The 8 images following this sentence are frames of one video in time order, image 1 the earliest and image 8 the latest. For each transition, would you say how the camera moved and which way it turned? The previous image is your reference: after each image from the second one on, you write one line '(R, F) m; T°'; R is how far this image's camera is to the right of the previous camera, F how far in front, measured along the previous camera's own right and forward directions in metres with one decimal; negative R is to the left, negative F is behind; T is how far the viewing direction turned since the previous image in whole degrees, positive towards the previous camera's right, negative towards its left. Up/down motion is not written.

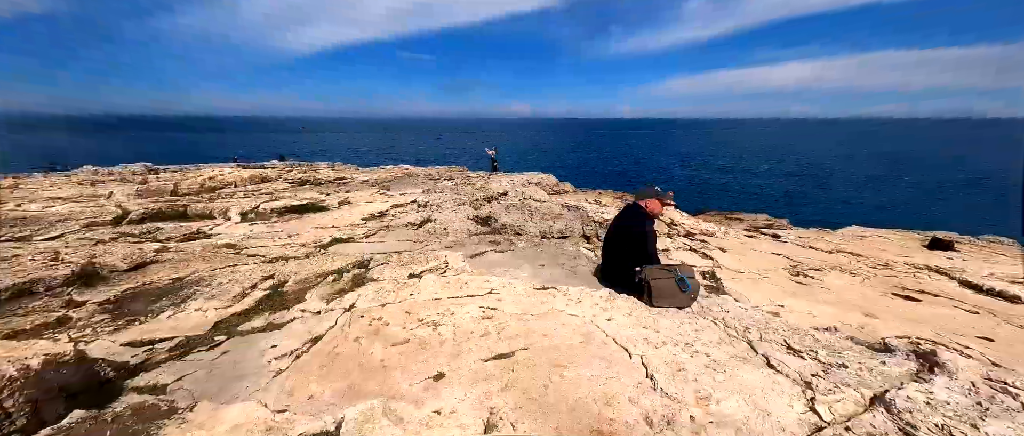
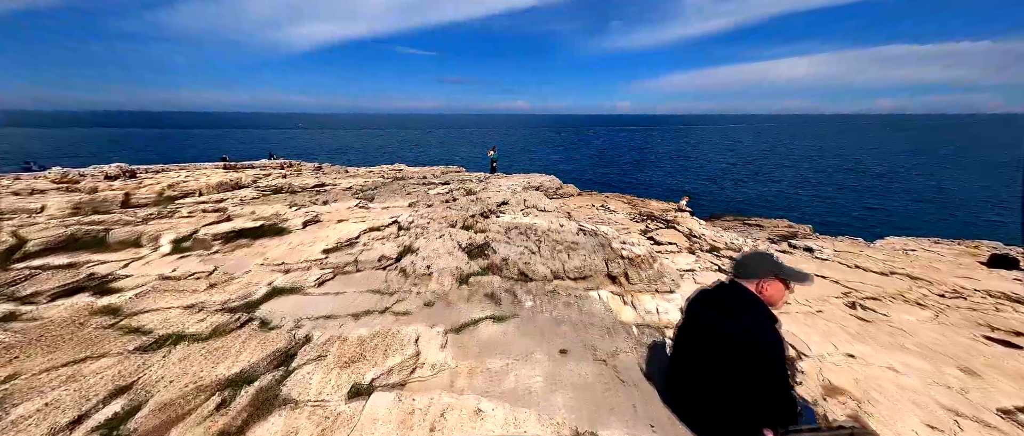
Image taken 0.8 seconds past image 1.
(-0.1, +2.3) m; 0°
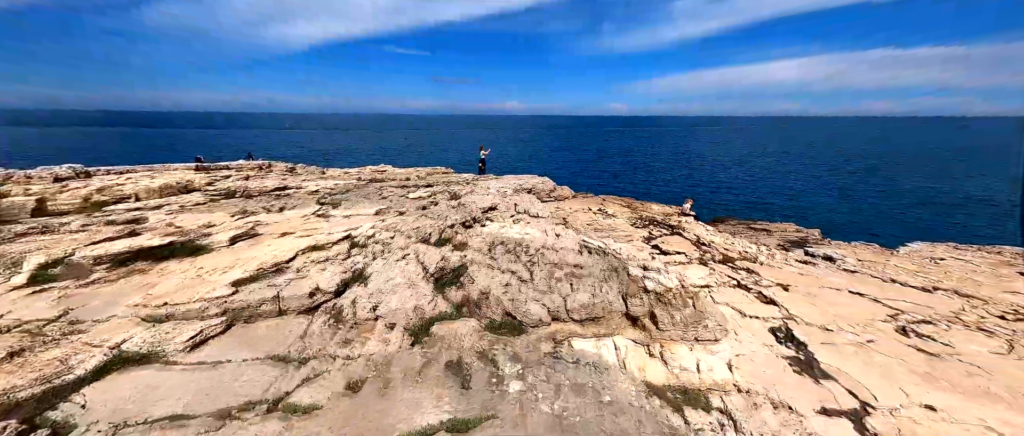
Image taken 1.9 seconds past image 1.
(+0.2, +2.2) m; +1°
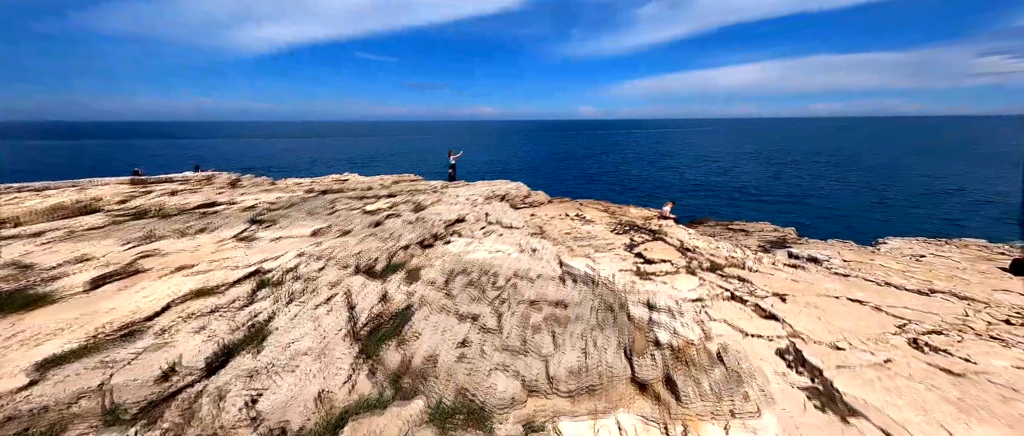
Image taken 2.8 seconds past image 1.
(+0.4, +1.7) m; +4°
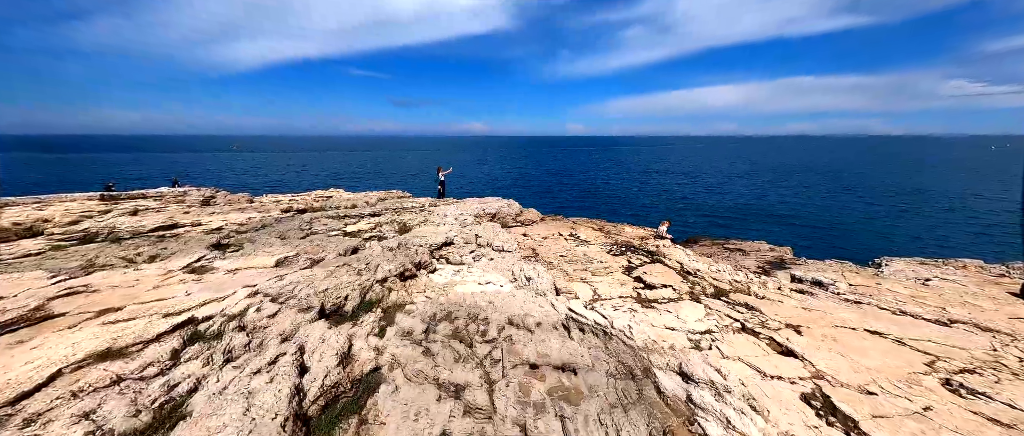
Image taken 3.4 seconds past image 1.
(0.0, +0.9) m; +2°
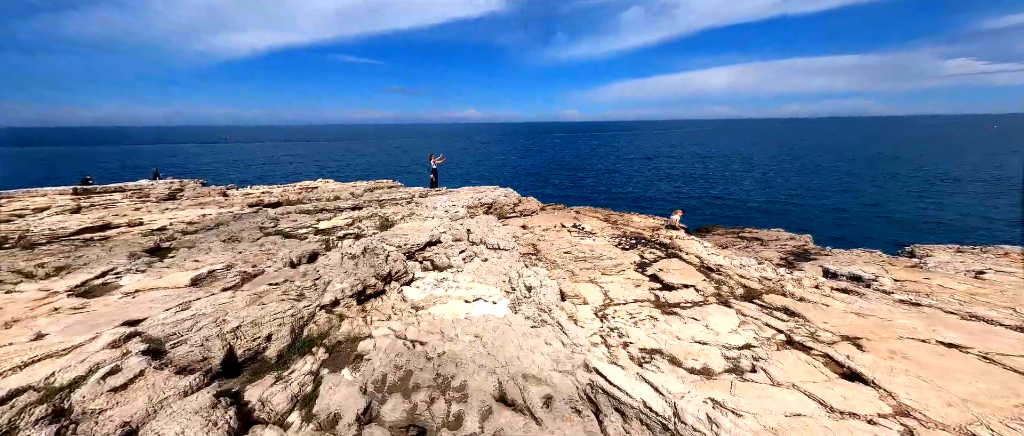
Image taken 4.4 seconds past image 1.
(+0.1, +2.0) m; 0°
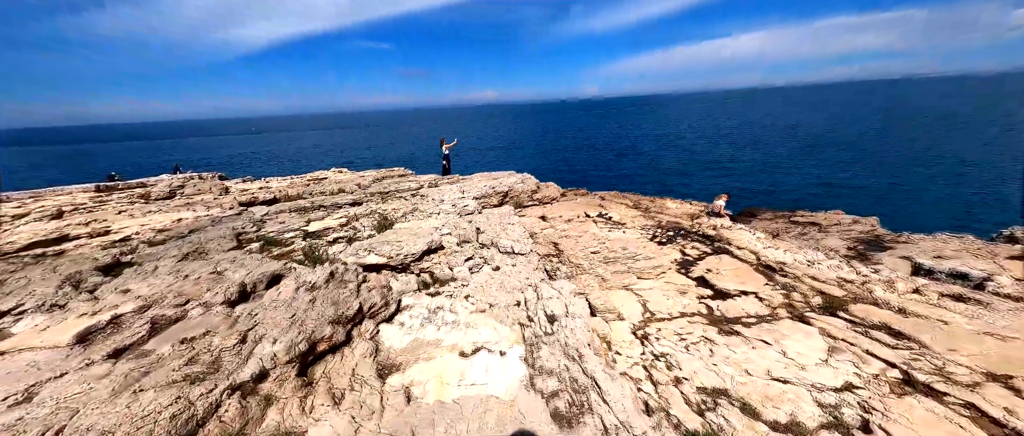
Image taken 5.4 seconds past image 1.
(+0.1, +2.2) m; -3°
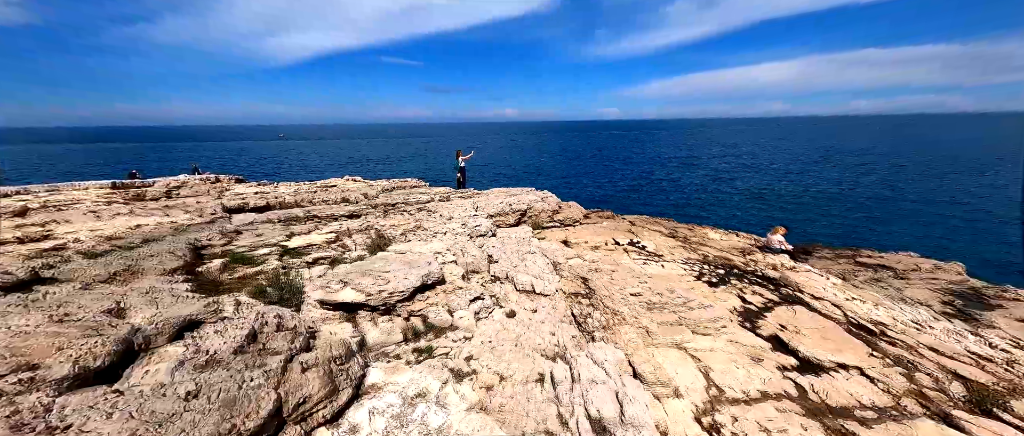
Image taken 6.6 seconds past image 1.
(-0.3, +2.2) m; -3°
